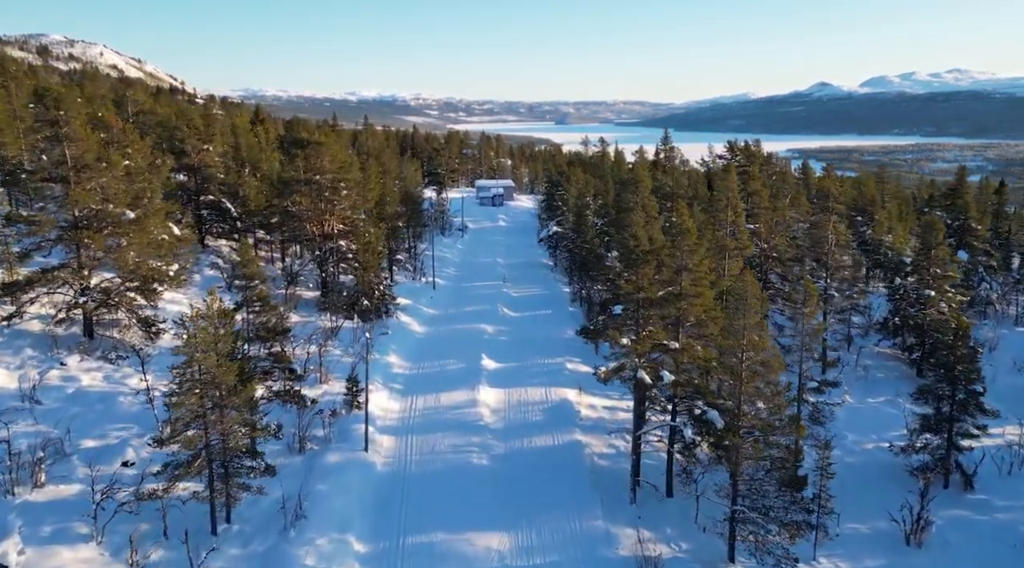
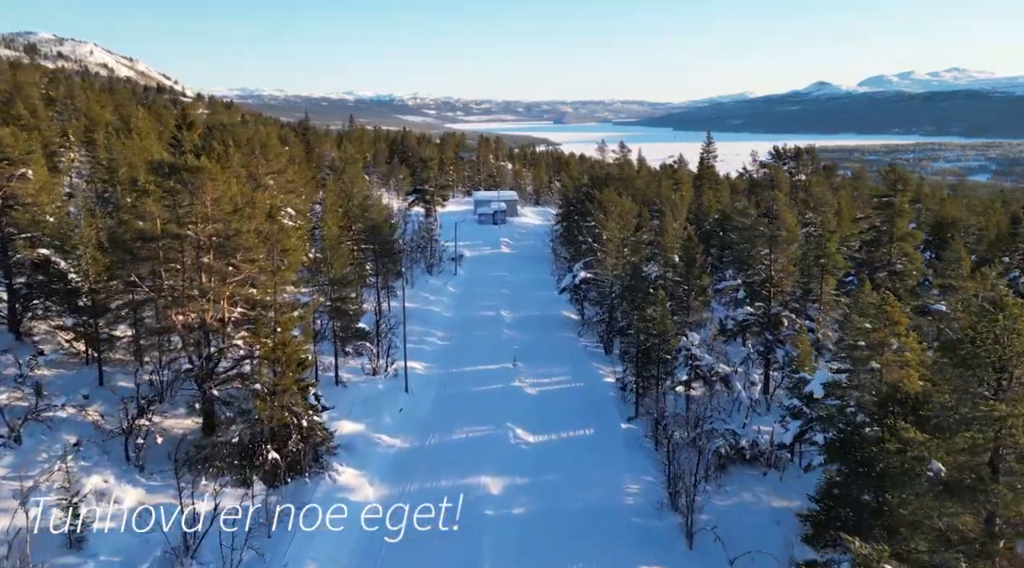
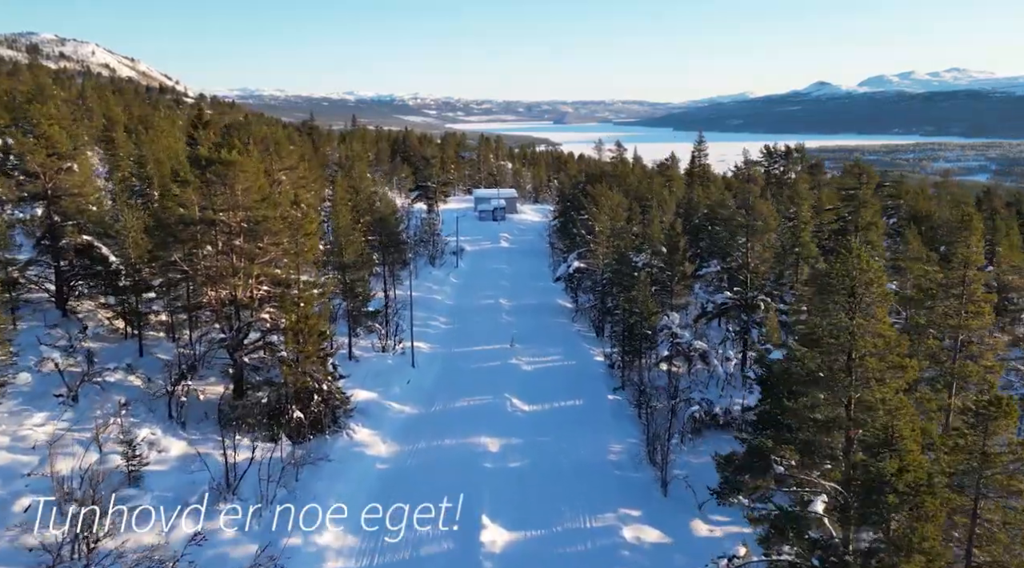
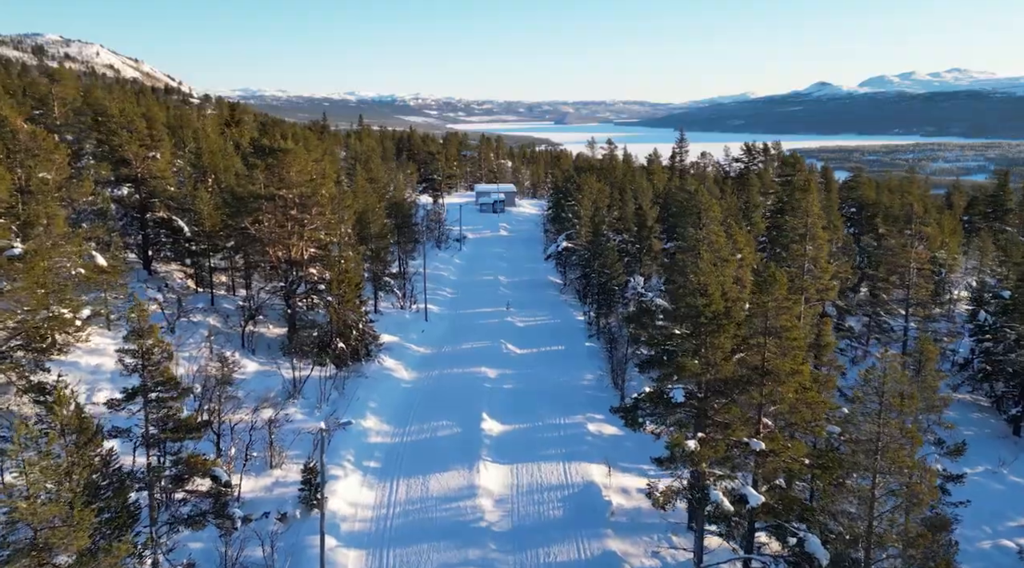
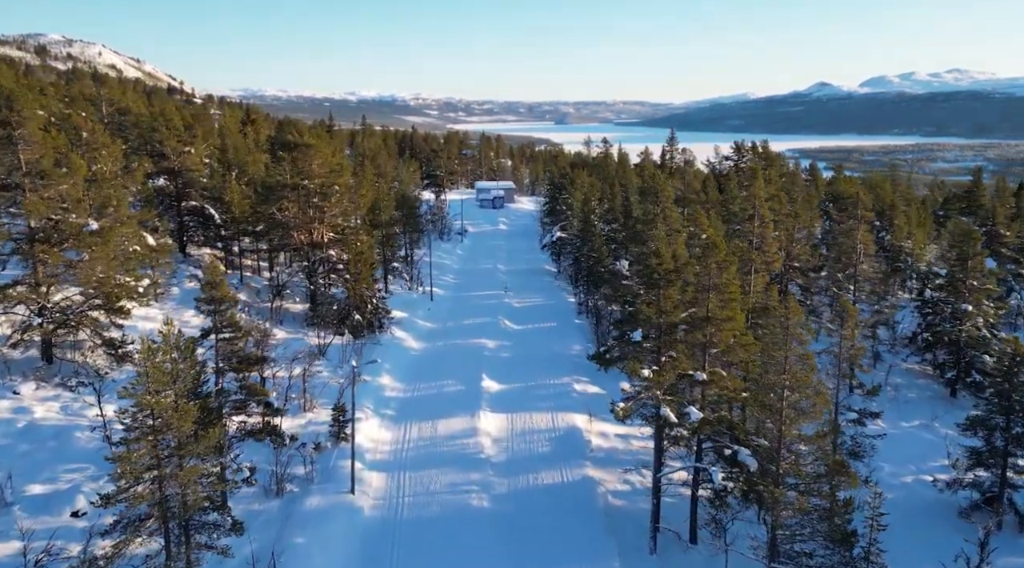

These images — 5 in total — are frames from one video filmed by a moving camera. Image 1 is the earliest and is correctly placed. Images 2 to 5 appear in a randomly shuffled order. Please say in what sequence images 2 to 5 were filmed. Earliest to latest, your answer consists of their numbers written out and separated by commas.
5, 4, 3, 2
